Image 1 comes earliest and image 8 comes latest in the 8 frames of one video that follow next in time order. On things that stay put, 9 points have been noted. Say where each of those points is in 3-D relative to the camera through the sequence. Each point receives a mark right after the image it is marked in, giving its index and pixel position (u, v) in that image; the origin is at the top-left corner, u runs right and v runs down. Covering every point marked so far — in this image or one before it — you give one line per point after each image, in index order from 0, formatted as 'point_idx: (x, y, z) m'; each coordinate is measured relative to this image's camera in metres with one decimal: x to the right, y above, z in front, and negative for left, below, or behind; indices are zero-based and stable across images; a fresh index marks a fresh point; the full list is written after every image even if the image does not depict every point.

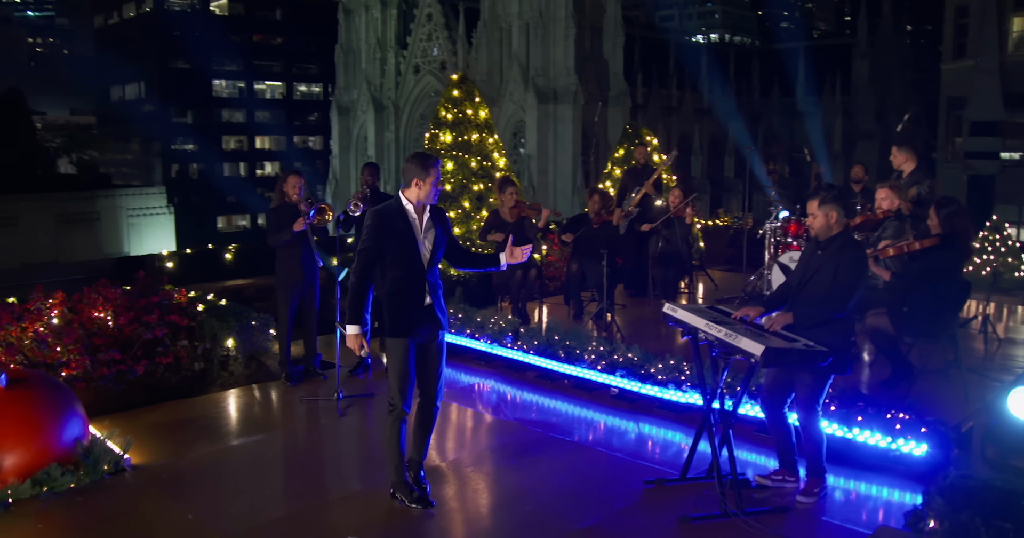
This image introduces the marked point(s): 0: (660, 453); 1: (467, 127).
0: (+1.0, -1.3, +6.8) m
1: (-0.5, +1.7, +10.7) m
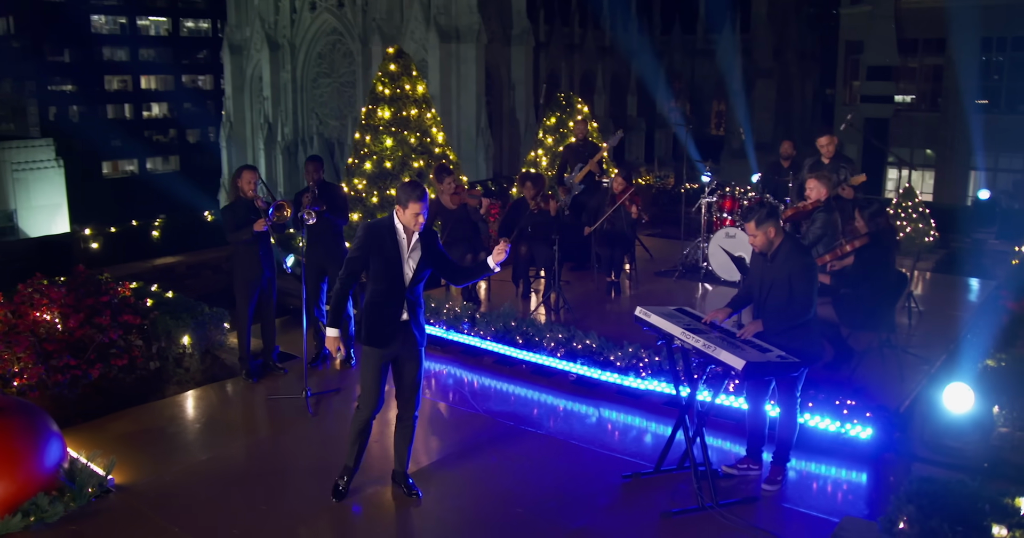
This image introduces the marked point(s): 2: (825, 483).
0: (+0.8, -1.3, +7.2) m
1: (-1.2, +1.9, +10.7) m
2: (+2.1, -1.5, +6.4) m
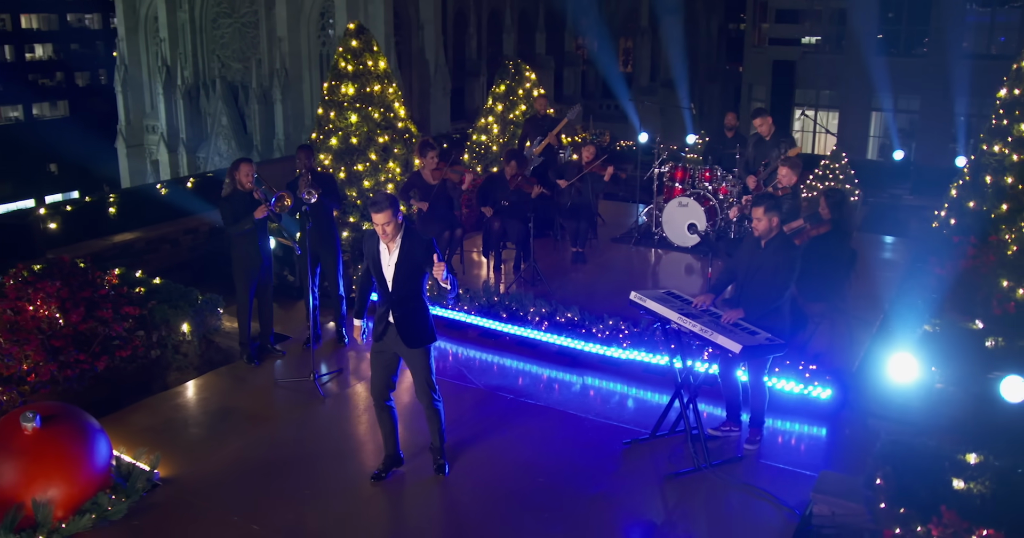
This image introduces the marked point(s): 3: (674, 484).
0: (+0.9, -1.2, +8.0) m
1: (-1.7, +2.3, +10.9) m
2: (+2.2, -1.4, +7.4) m
3: (+1.2, -1.6, +6.9) m
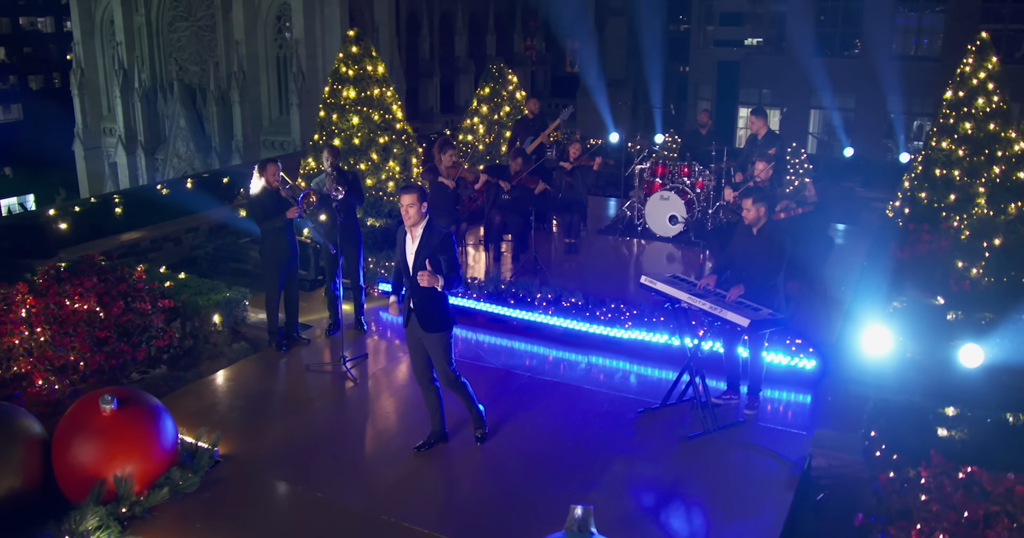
0: (+1.0, -1.1, +8.8) m
1: (-1.8, +2.3, +11.5) m
2: (+2.5, -1.2, +8.2) m
3: (+1.4, -1.5, +7.7) m
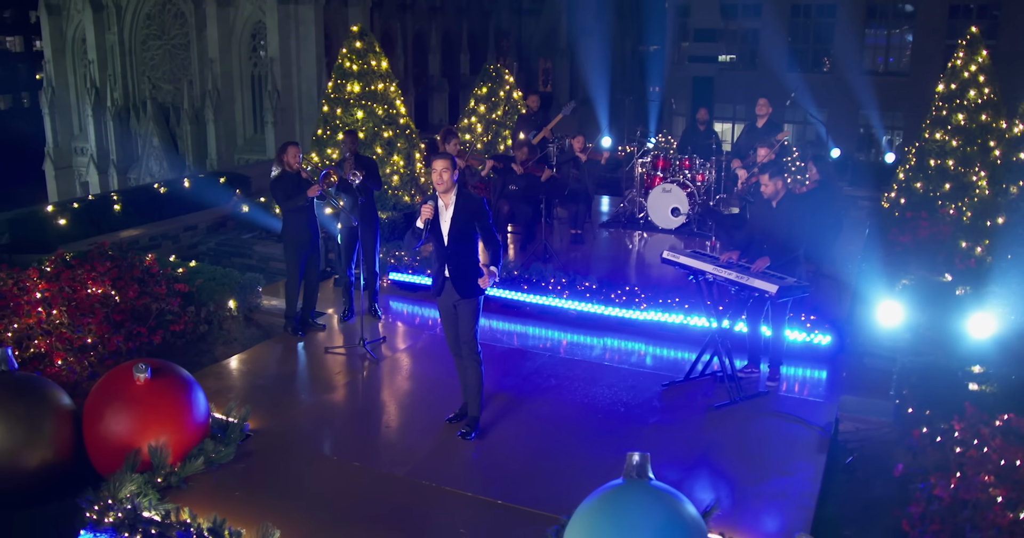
0: (+1.2, -0.9, +8.9) m
1: (-1.7, +2.4, +11.6) m
2: (+2.7, -1.0, +8.4) m
3: (+1.7, -1.2, +7.7) m
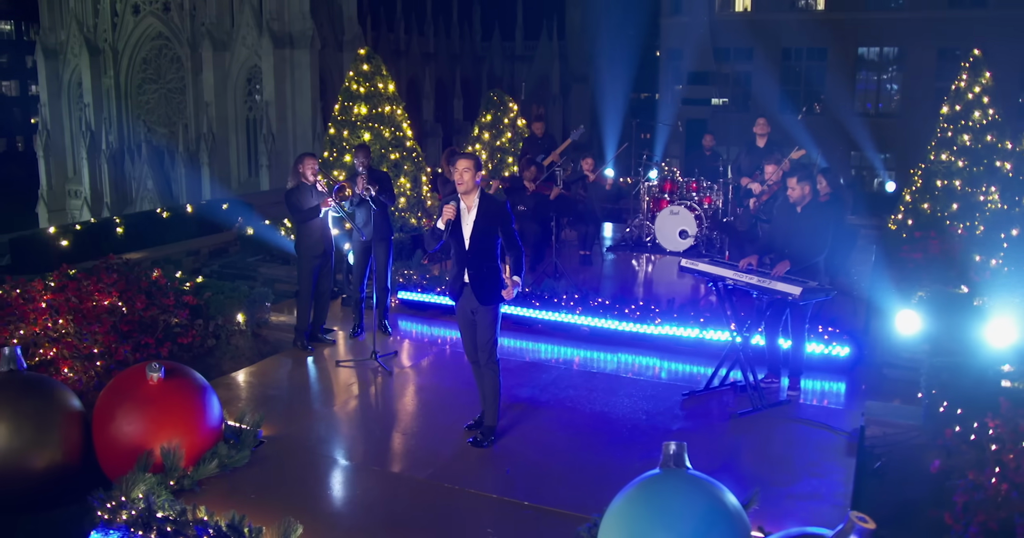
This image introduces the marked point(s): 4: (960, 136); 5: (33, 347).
0: (+1.3, -1.0, +8.7) m
1: (-1.6, +2.1, +11.6) m
2: (+2.8, -1.1, +8.2) m
3: (+1.8, -1.3, +7.6) m
4: (+5.3, +1.6, +11.0) m
5: (-3.9, -0.6, +7.5) m
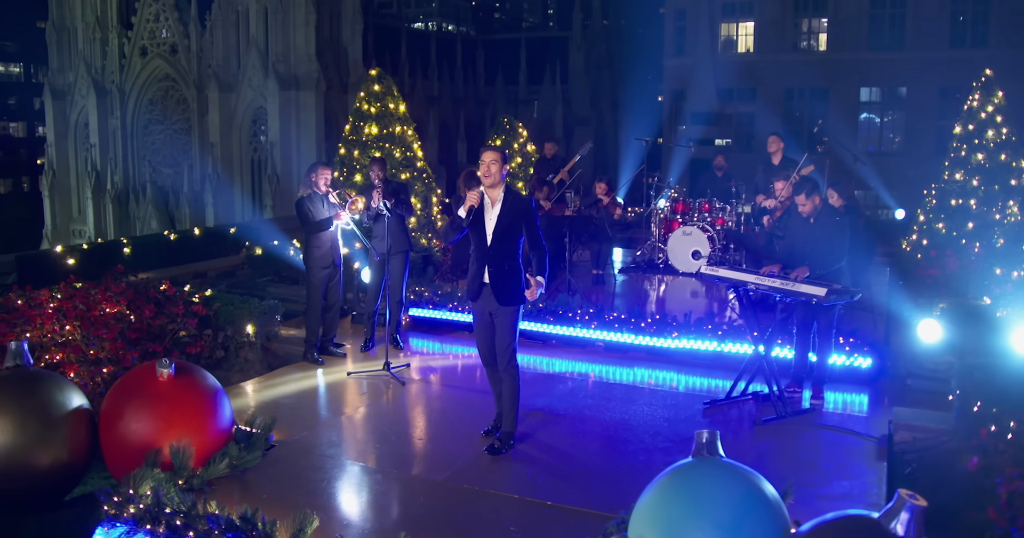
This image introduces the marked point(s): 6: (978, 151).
0: (+1.5, -1.1, +8.5) m
1: (-1.5, +1.9, +11.6) m
2: (+3.0, -1.1, +8.0) m
3: (+2.0, -1.3, +7.4) m
4: (+5.5, +1.4, +11.0) m
5: (-3.7, -0.7, +7.3) m
6: (+5.5, +1.4, +10.9) m
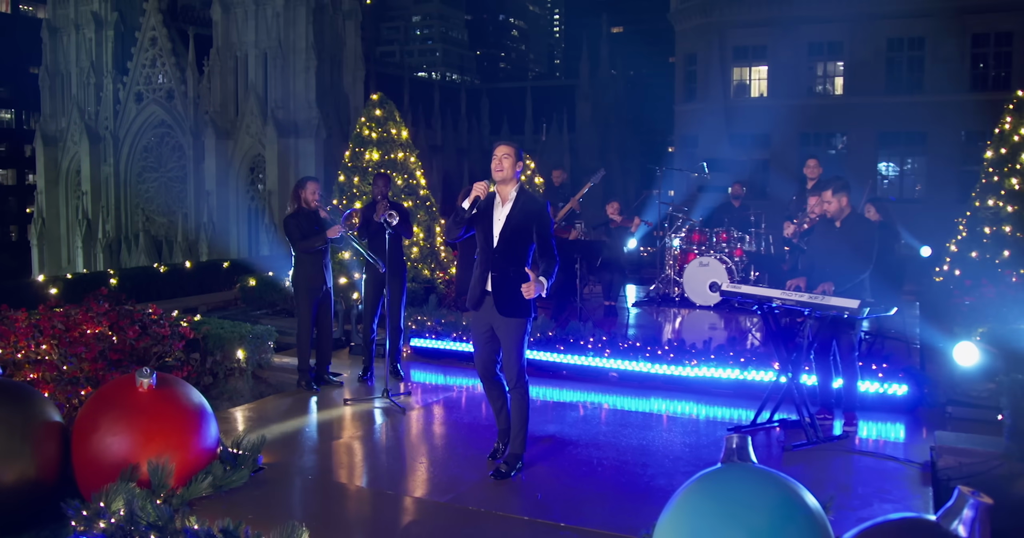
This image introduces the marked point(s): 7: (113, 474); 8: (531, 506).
0: (+1.6, -1.2, +8.0) m
1: (-1.4, +1.5, +11.2) m
2: (+3.0, -1.3, +7.5) m
3: (+2.1, -1.4, +6.8) m
4: (+5.5, +1.0, +10.6) m
5: (-3.7, -0.7, +6.8) m
6: (+5.6, +1.0, +10.5) m
7: (-2.4, -1.2, +5.5) m
8: (+0.1, -1.5, +5.8) m
